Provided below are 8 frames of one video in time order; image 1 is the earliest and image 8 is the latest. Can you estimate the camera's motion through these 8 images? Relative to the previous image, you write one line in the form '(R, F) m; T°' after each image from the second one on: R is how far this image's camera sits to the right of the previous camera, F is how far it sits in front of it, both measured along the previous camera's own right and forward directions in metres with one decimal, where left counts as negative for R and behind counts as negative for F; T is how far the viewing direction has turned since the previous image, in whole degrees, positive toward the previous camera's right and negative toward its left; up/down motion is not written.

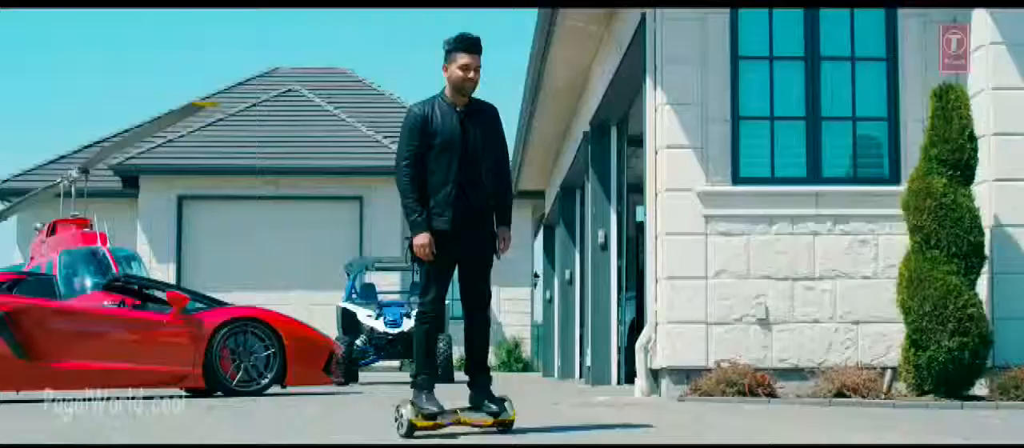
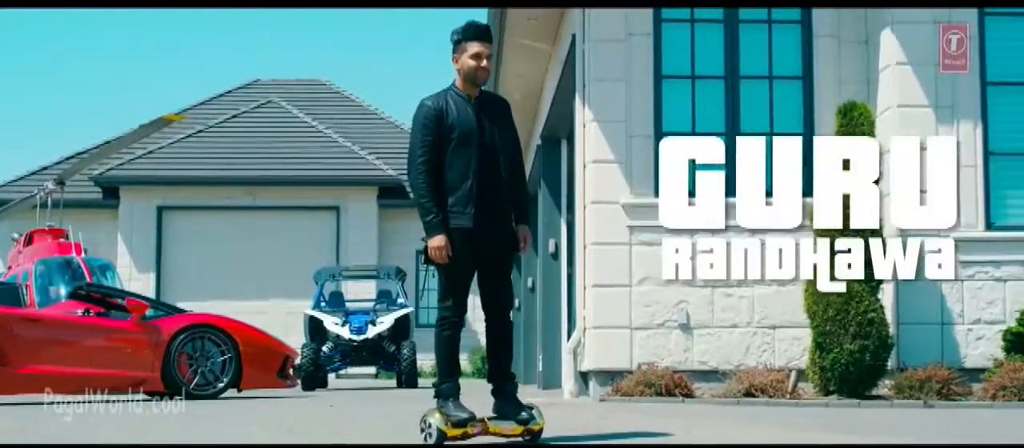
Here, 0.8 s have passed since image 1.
(+0.4, -0.6) m; 0°
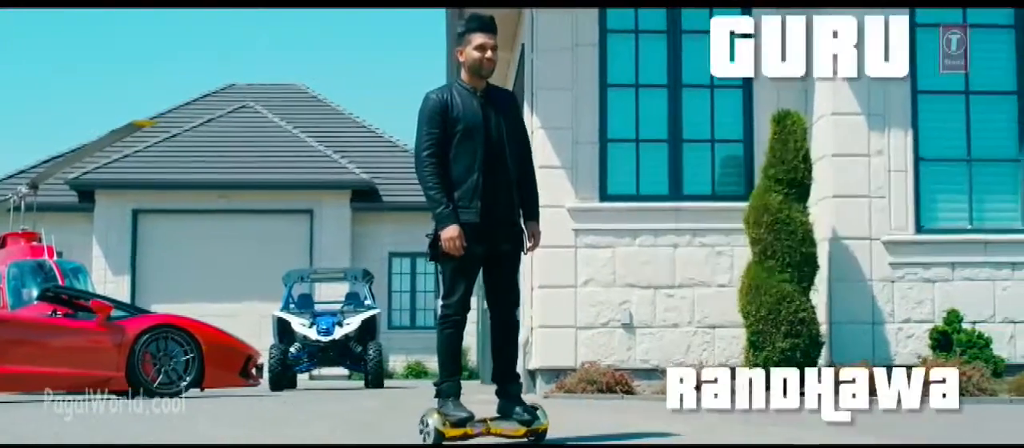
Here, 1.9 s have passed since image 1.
(+0.2, -0.4) m; +1°
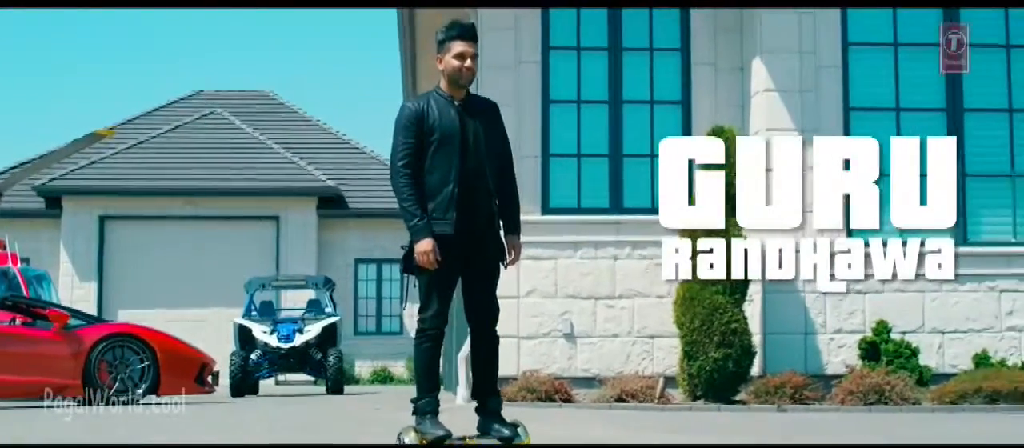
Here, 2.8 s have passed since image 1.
(+0.2, -0.3) m; +1°
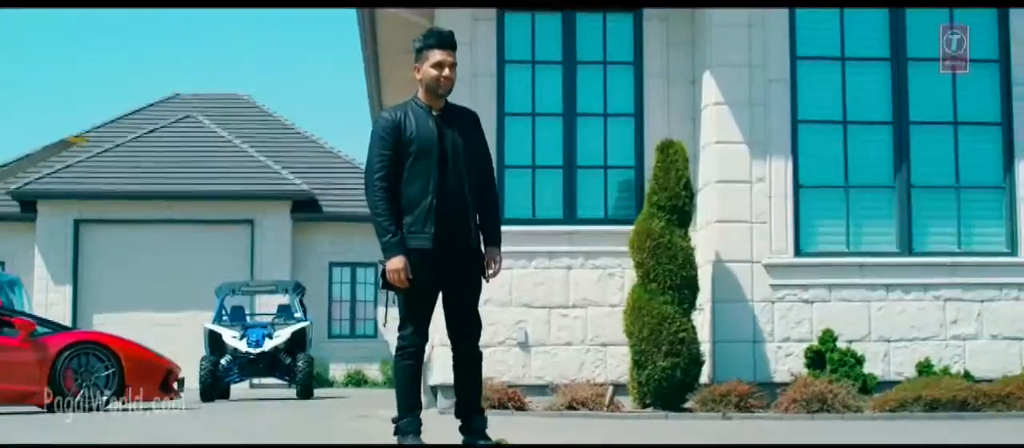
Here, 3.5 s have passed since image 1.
(+0.2, -0.2) m; +1°
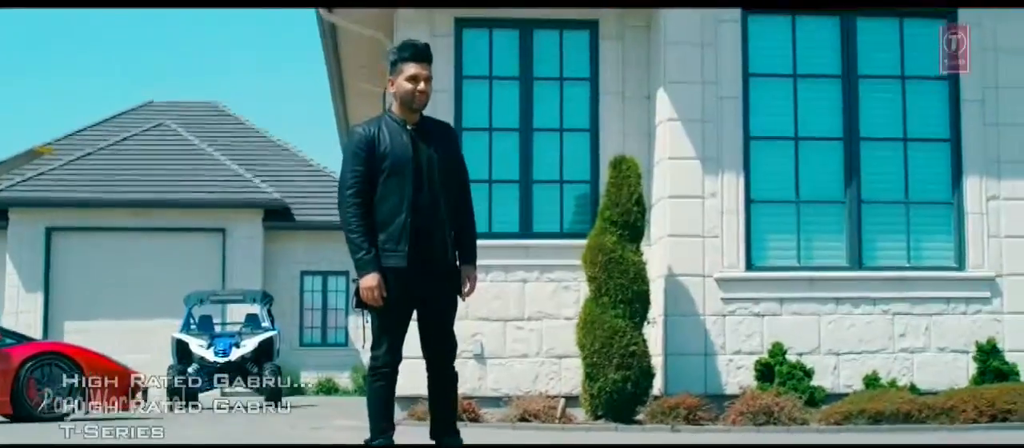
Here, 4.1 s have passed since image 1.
(+0.2, -0.2) m; +1°
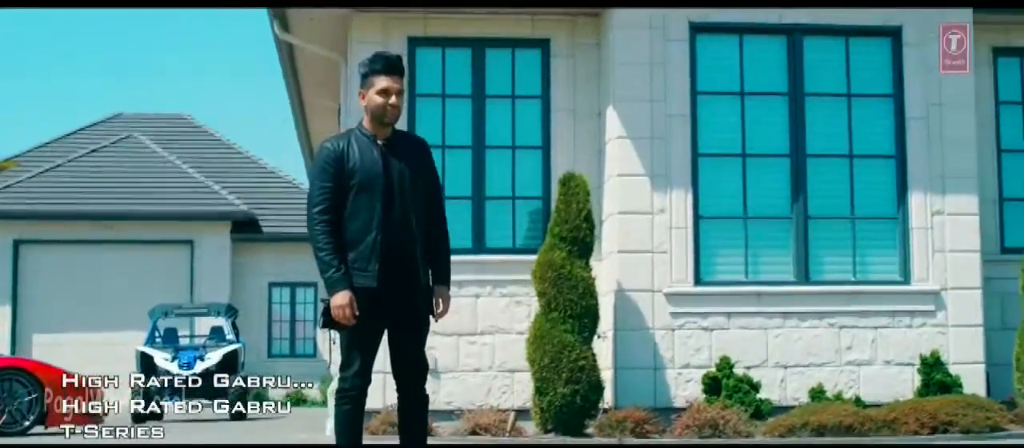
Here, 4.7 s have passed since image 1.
(+0.2, -0.2) m; +1°
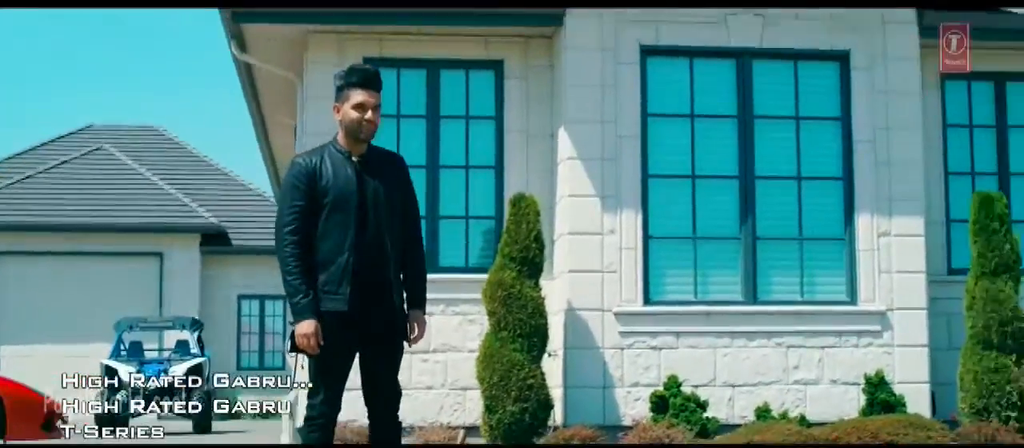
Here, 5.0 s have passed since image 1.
(+0.2, -0.2) m; +1°
